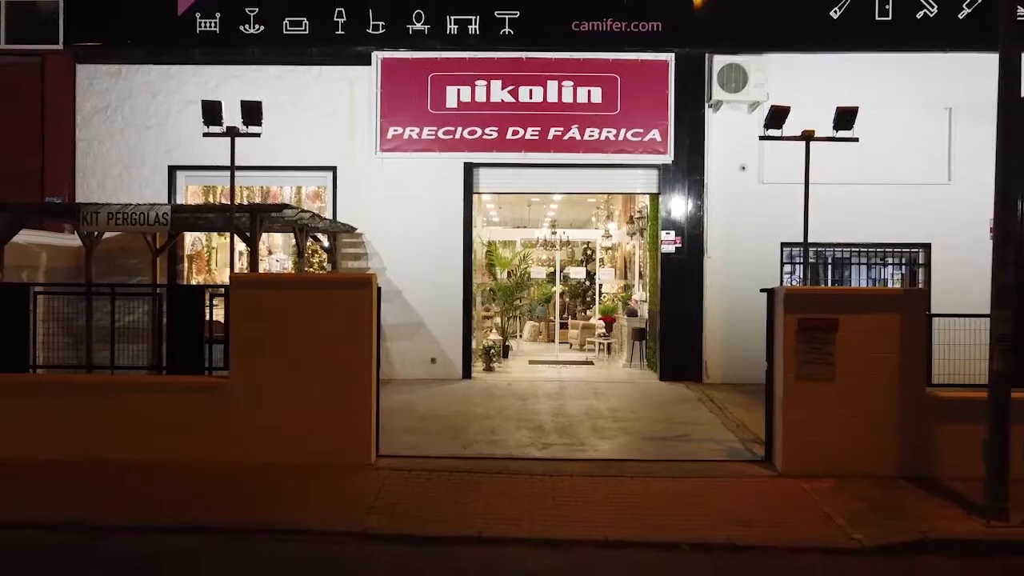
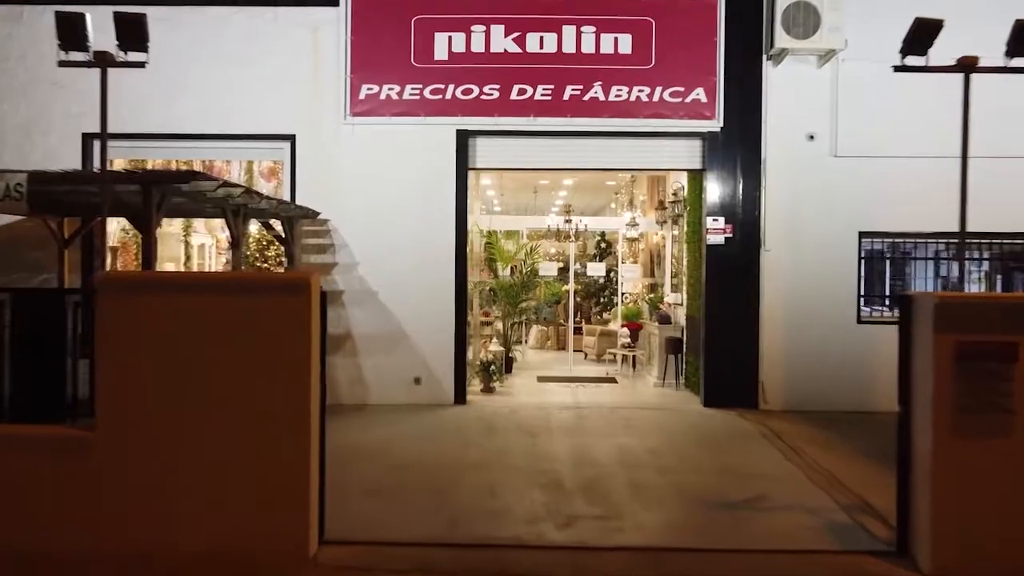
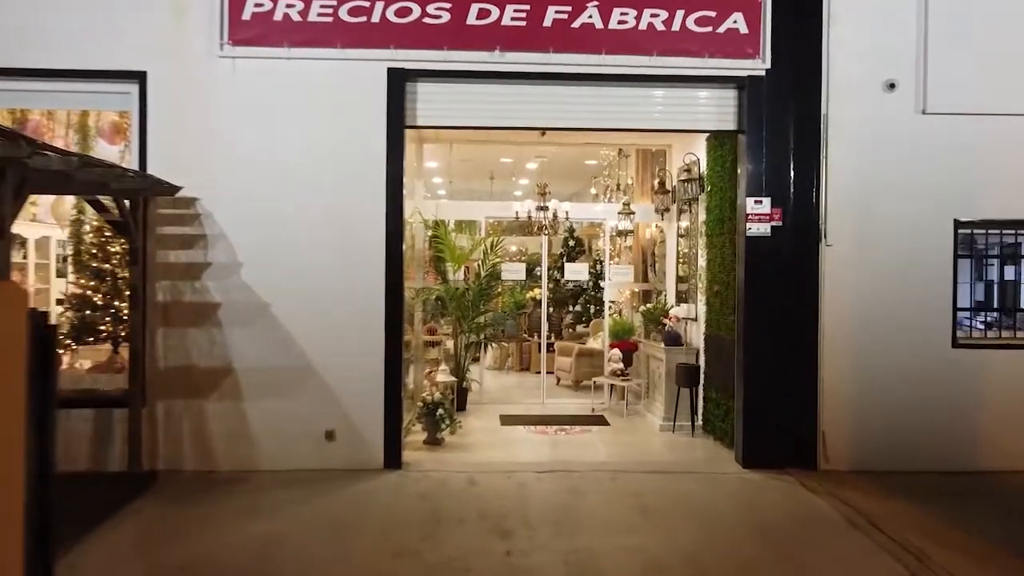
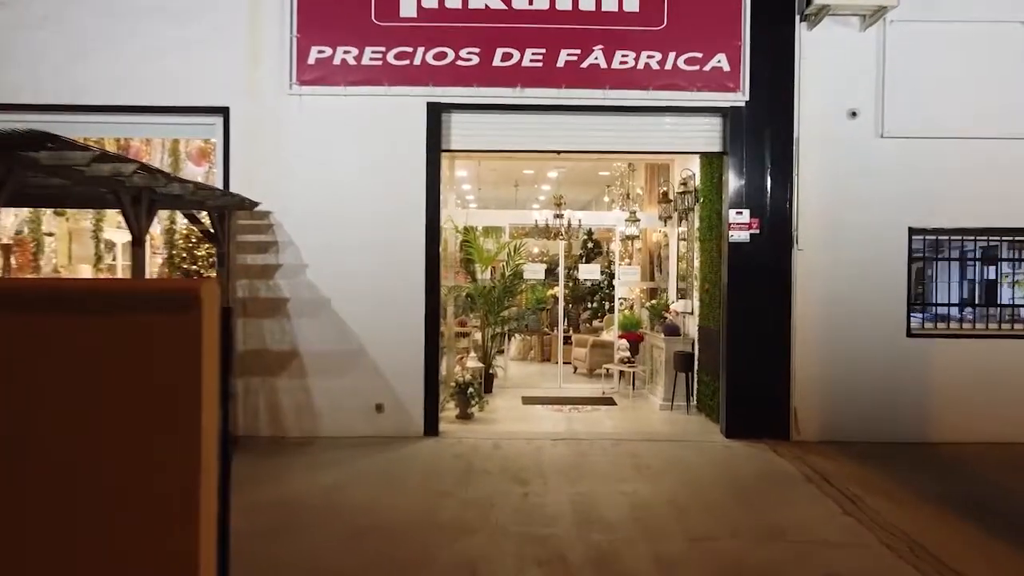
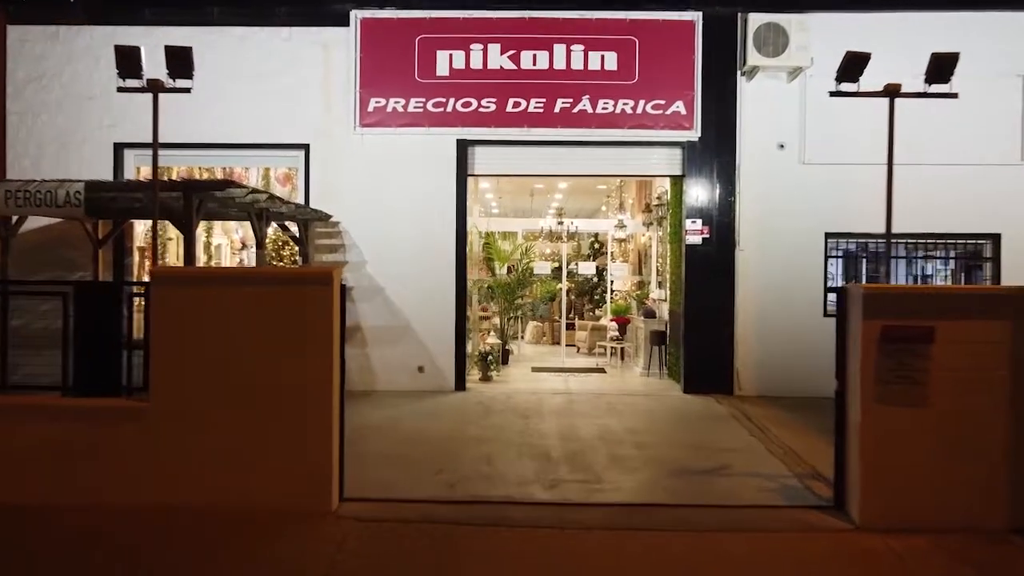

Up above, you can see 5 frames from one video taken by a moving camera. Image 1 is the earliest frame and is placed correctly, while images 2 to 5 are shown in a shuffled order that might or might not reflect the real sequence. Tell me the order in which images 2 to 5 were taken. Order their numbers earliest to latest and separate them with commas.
5, 2, 4, 3
